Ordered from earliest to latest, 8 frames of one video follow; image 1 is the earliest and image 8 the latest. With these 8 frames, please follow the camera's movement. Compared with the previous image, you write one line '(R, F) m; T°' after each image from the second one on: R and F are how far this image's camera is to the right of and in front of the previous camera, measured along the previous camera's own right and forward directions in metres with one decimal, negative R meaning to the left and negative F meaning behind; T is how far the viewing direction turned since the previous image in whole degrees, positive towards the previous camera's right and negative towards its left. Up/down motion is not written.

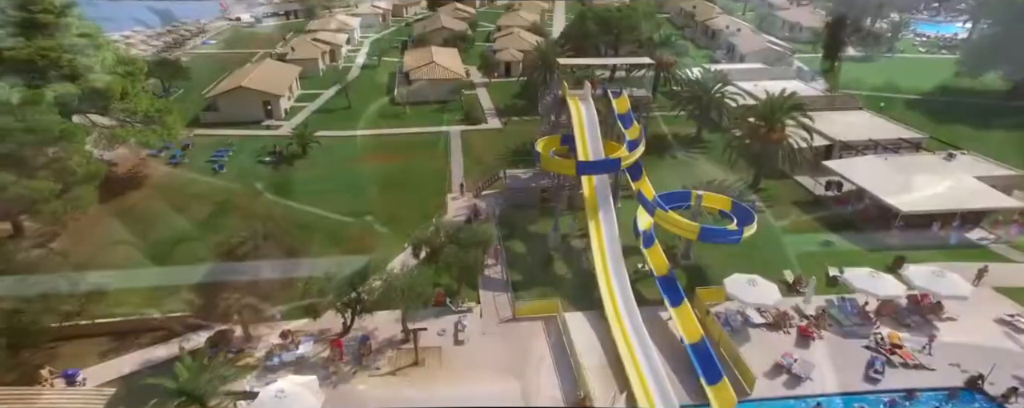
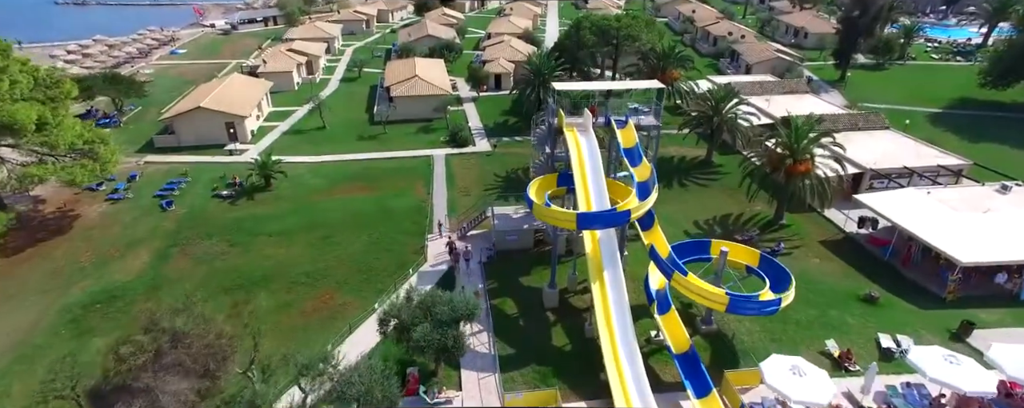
(+0.3, +5.4) m; +1°
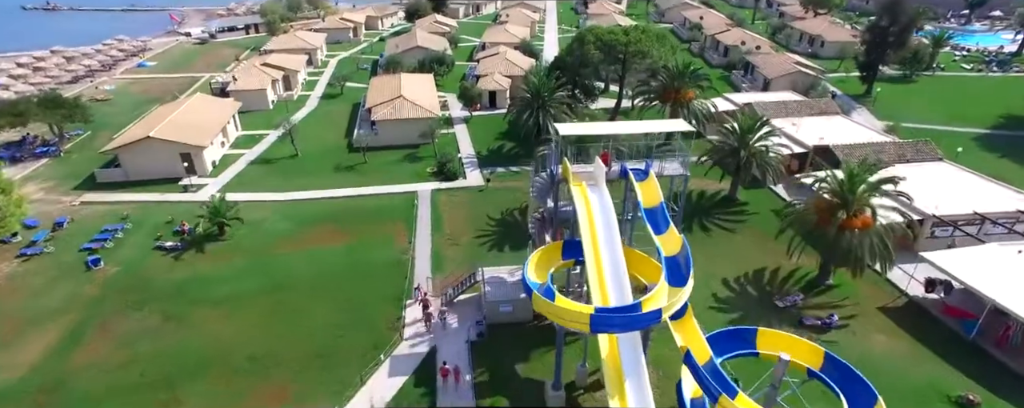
(+0.2, +6.3) m; 0°
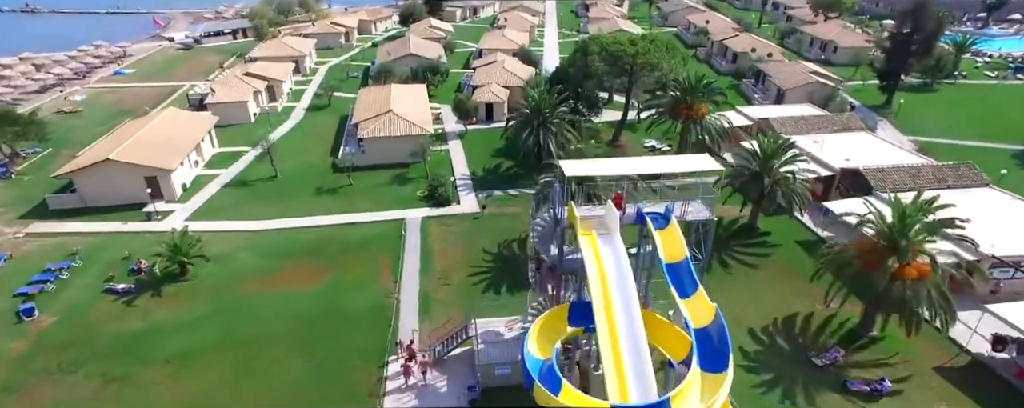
(+0.1, +4.0) m; 0°
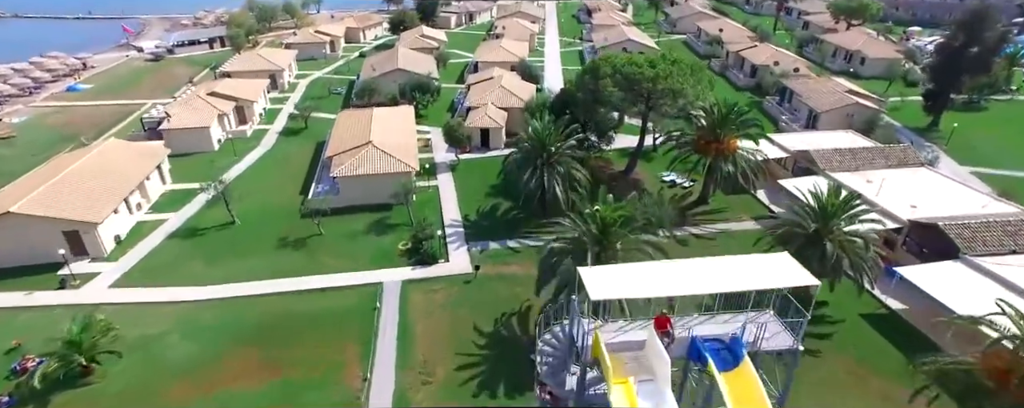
(0.0, +7.0) m; 0°
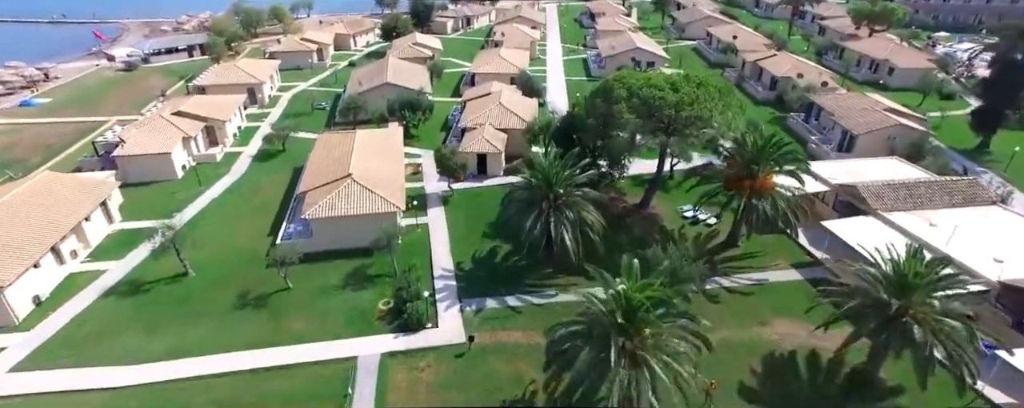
(-0.1, +5.7) m; 0°
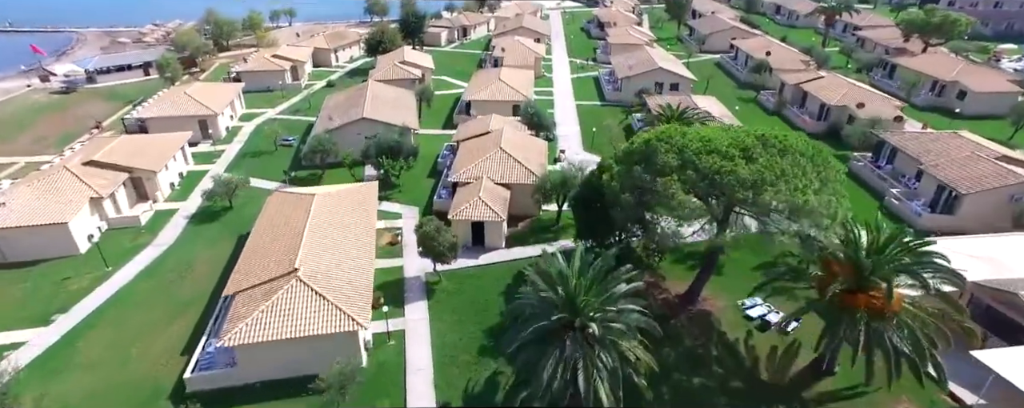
(-0.4, +10.4) m; 0°
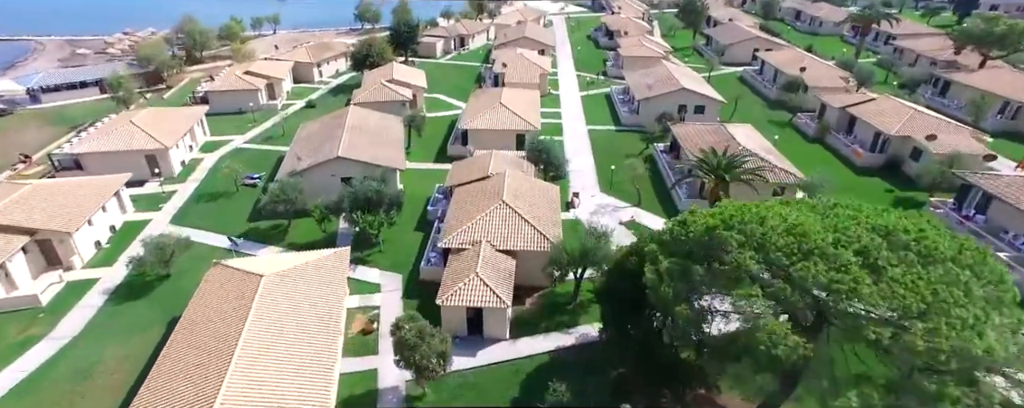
(-0.4, +8.1) m; 0°
